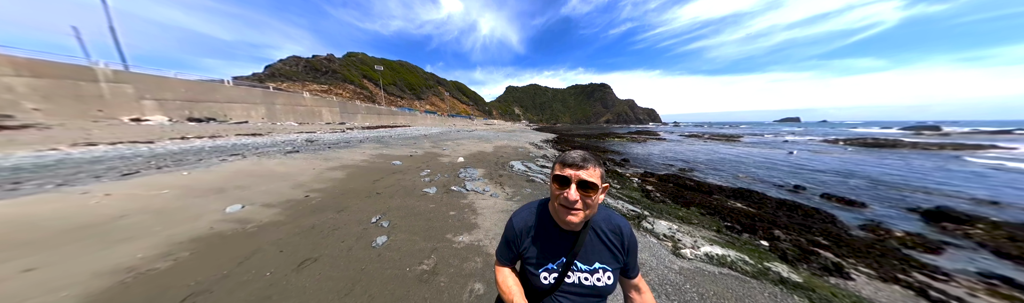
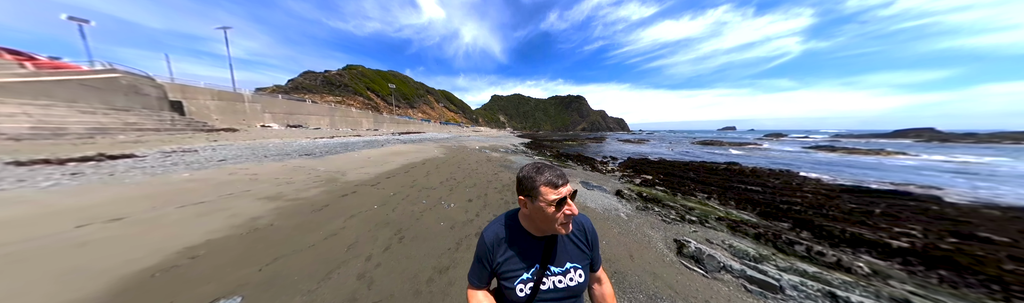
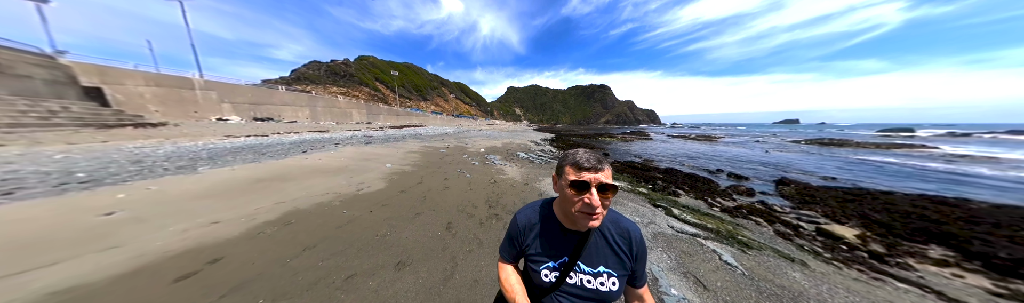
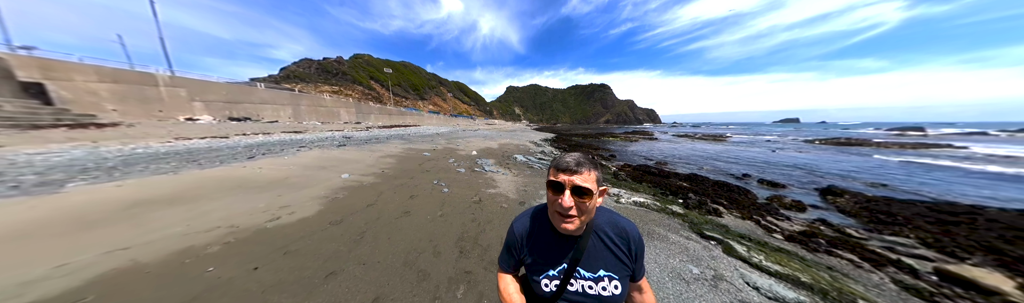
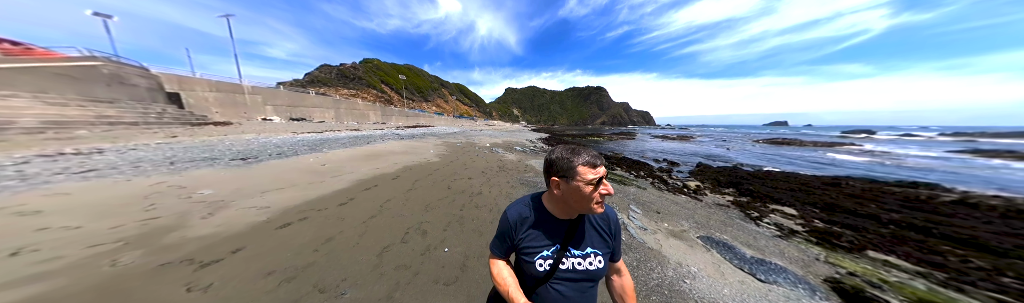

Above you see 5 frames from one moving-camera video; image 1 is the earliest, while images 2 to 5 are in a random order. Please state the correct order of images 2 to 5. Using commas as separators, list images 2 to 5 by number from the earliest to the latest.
4, 3, 5, 2
